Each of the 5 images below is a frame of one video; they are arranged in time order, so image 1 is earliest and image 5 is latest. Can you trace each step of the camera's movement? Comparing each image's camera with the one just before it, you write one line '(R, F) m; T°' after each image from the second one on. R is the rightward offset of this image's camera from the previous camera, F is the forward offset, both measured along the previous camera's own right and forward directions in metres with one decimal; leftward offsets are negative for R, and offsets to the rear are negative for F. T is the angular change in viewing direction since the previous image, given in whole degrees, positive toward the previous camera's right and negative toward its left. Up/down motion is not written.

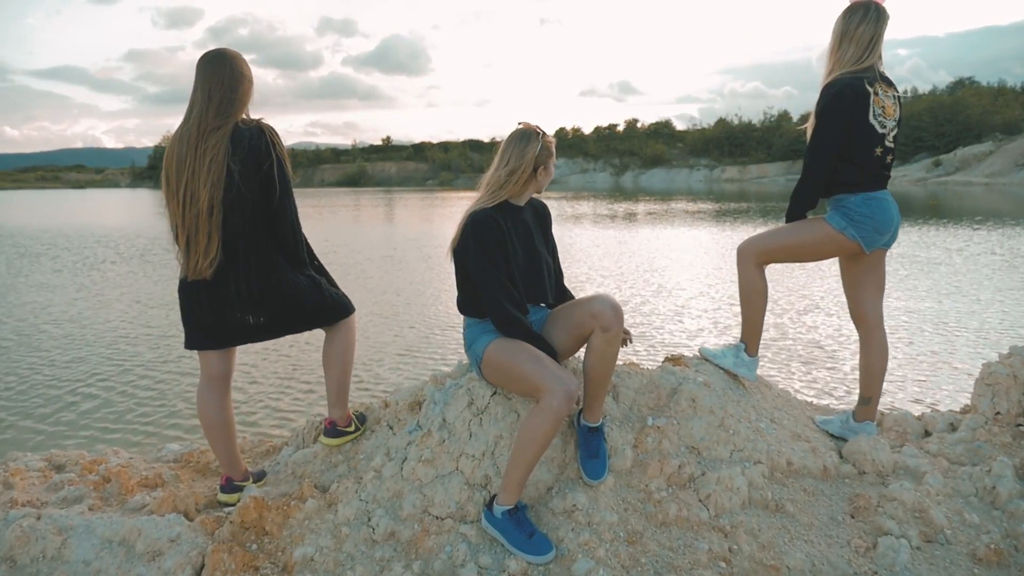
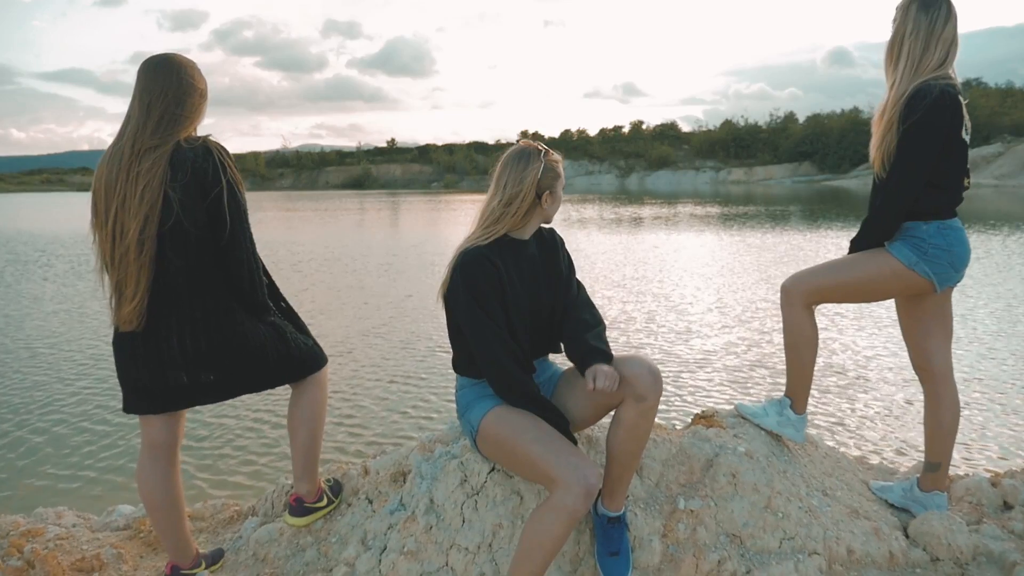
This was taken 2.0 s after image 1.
(0.0, +0.8) m; 0°
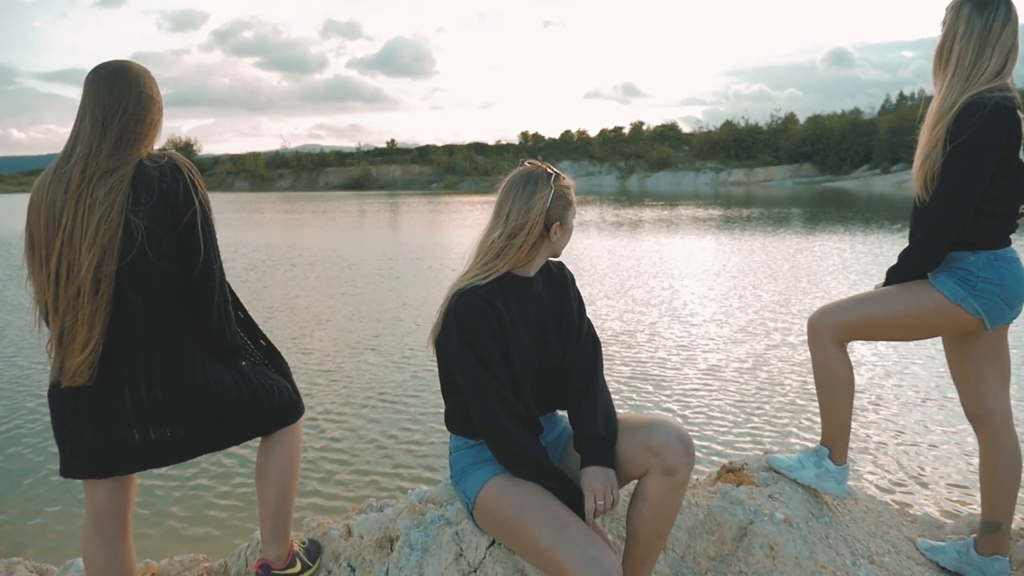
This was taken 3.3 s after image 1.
(0.0, +0.5) m; 0°
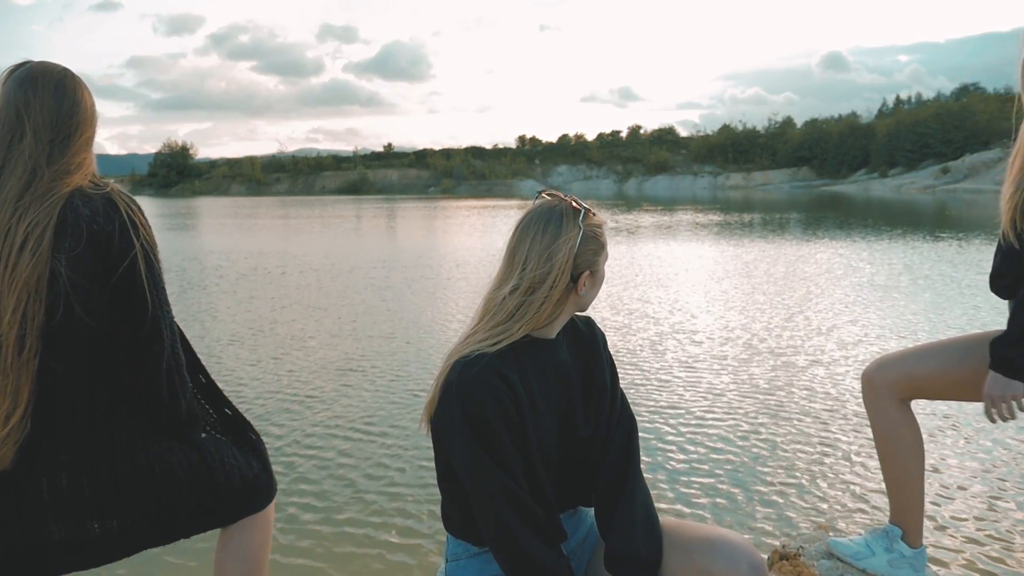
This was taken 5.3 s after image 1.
(-0.1, +0.6) m; 0°
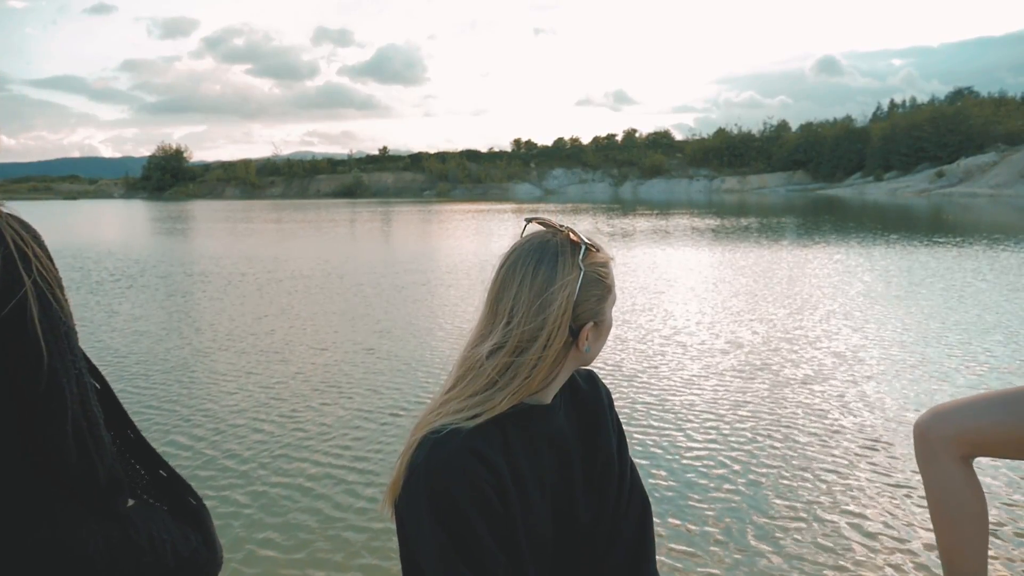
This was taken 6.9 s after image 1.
(0.0, +0.5) m; 0°
